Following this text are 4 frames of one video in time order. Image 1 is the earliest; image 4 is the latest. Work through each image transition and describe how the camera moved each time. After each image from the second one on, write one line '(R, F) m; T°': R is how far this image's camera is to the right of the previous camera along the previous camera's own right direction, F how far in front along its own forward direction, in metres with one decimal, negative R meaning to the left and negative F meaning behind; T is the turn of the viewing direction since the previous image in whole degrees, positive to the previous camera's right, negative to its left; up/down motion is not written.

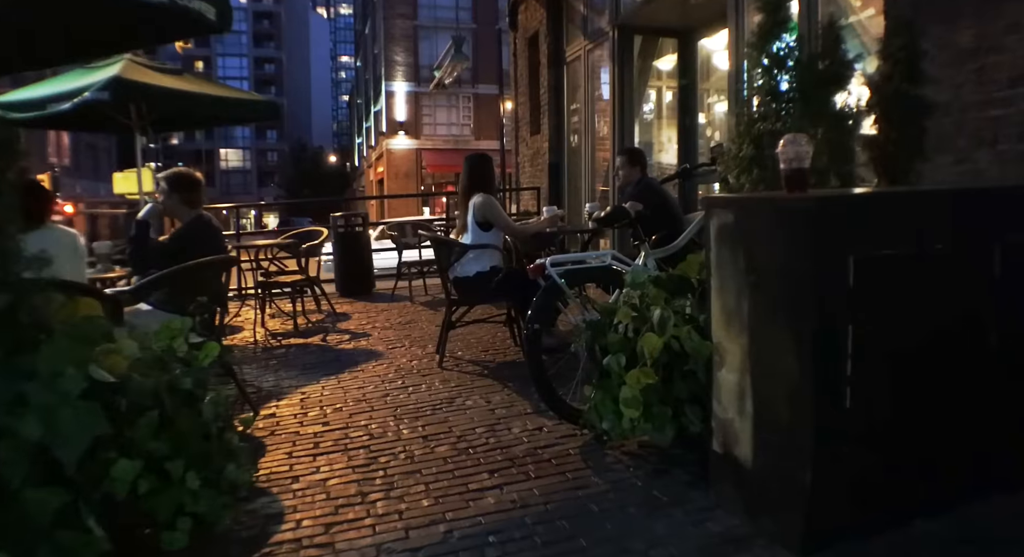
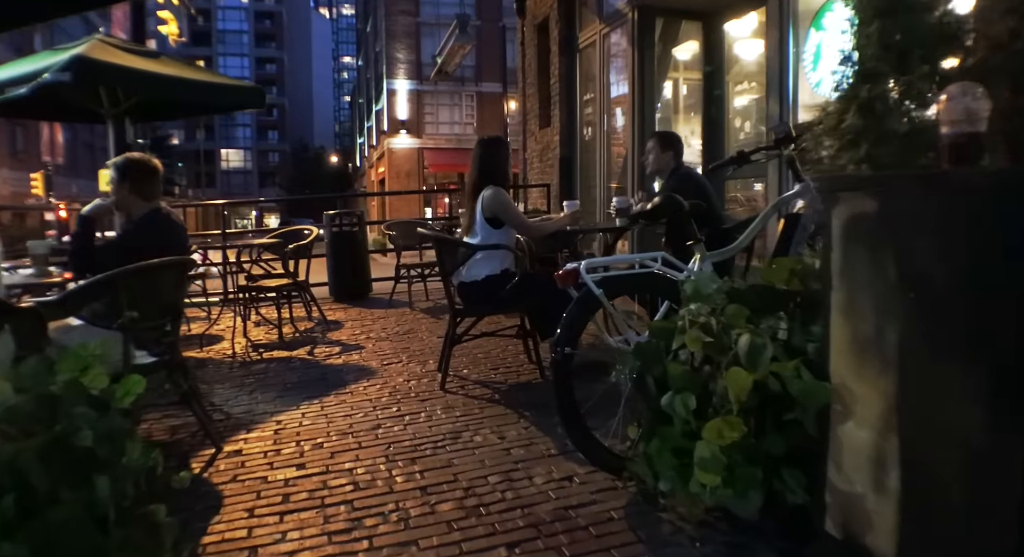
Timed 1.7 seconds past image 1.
(-0.1, +0.7) m; 0°
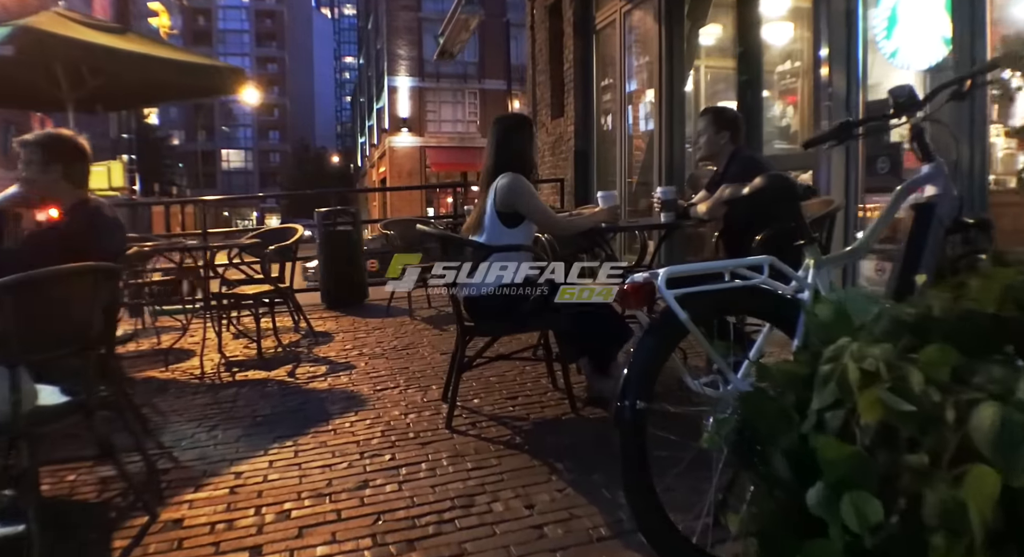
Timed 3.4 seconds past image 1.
(-0.1, +0.8) m; 0°
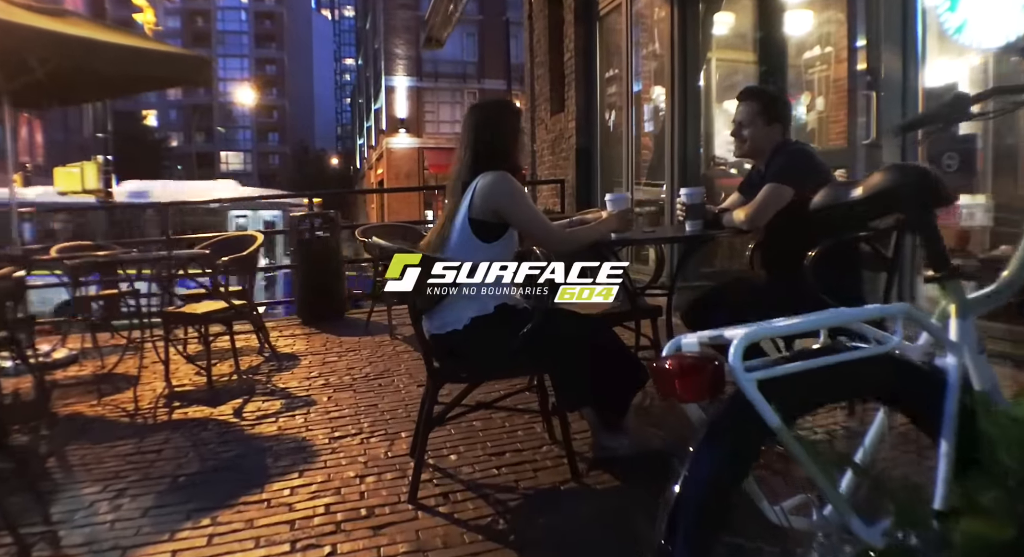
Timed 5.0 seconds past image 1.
(+0.1, +0.7) m; 0°
